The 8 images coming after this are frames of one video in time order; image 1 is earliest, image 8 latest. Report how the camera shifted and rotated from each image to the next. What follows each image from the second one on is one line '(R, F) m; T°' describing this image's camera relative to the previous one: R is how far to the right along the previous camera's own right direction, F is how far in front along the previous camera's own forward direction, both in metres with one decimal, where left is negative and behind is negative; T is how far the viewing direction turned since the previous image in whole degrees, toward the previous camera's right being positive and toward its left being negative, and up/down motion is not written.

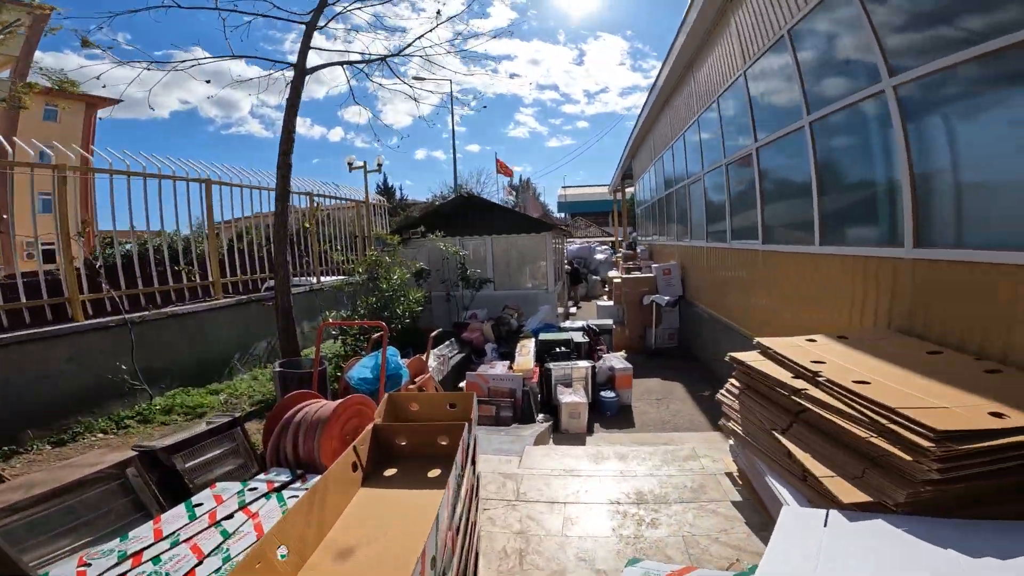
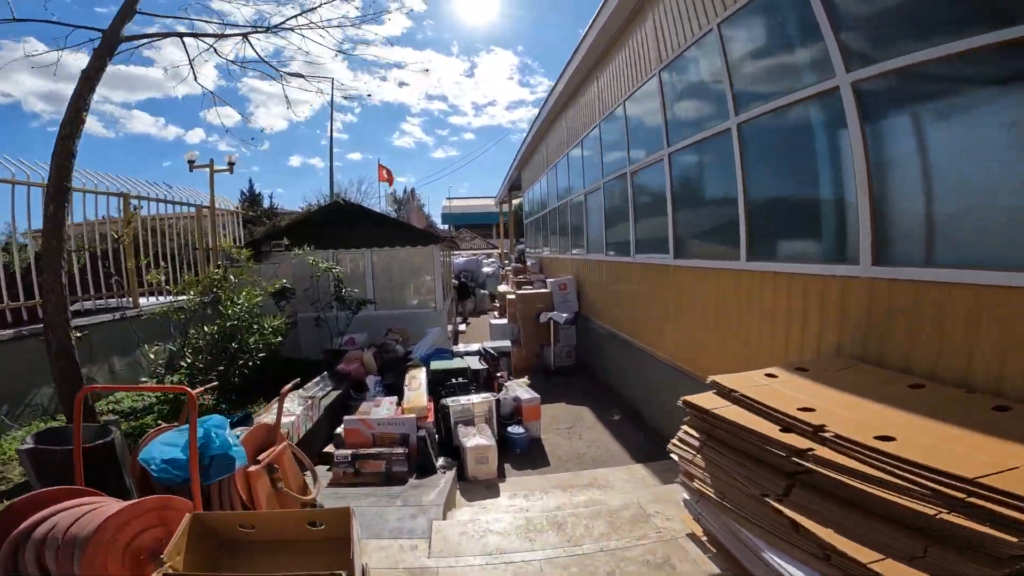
(-0.1, +1.0) m; +14°
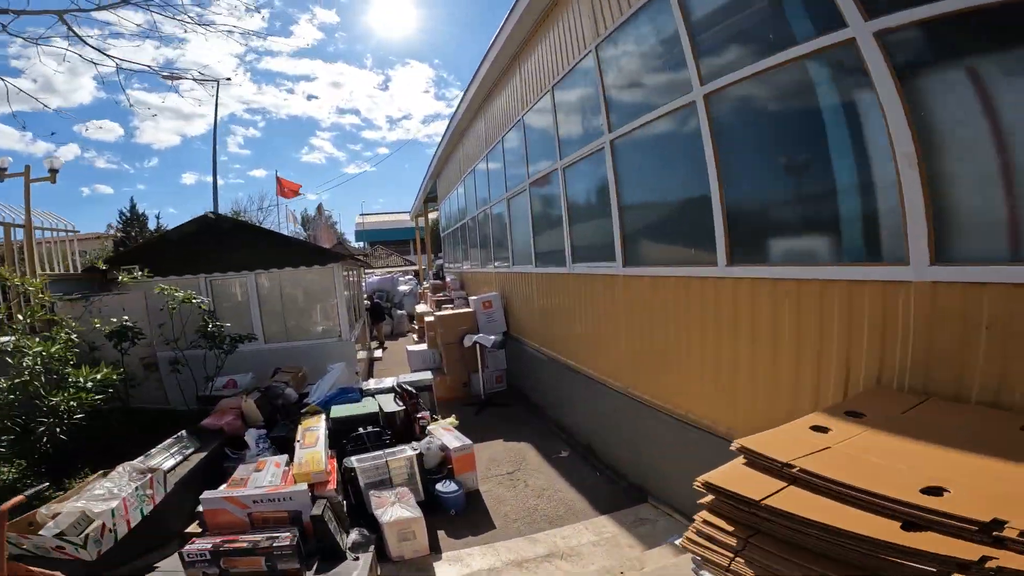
(0.0, +1.0) m; +9°
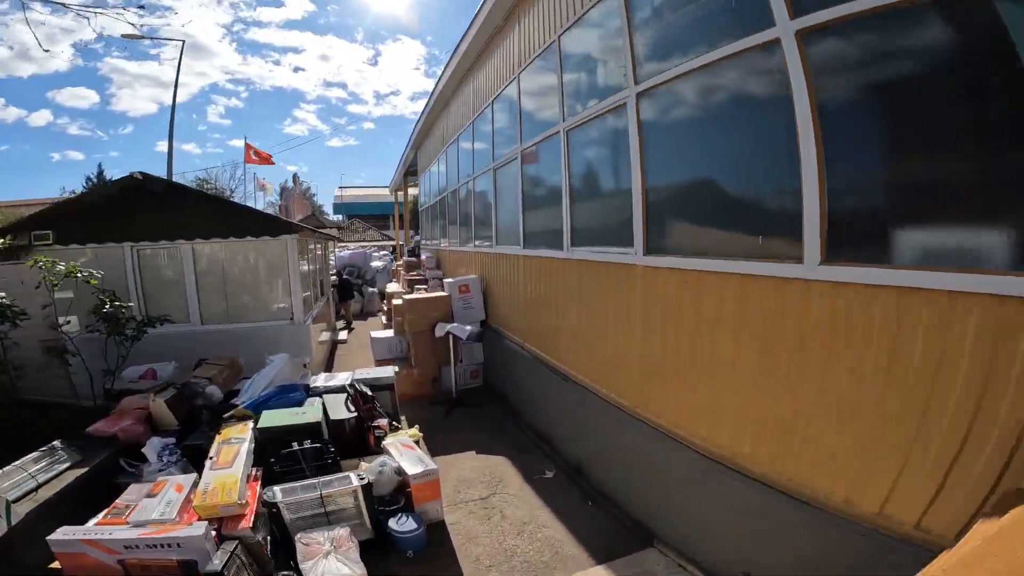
(0.0, +1.0) m; +2°
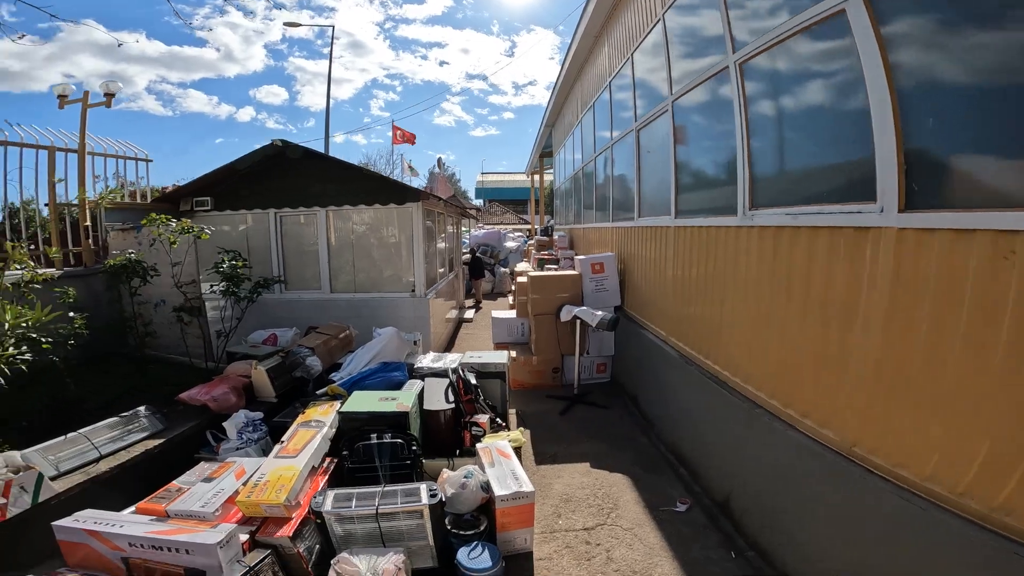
(+0.1, +0.9) m; -15°
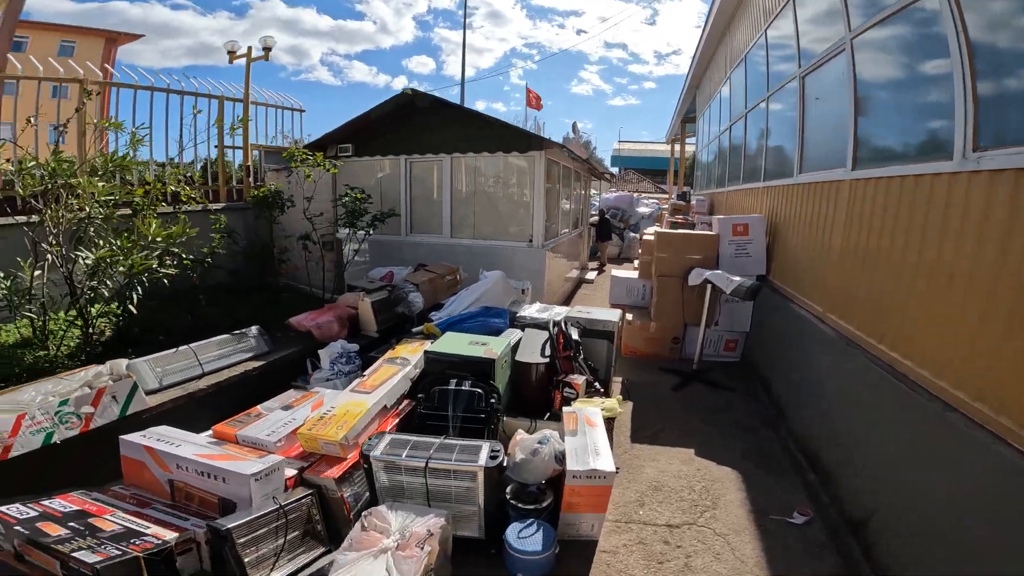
(+0.3, +0.5) m; -15°
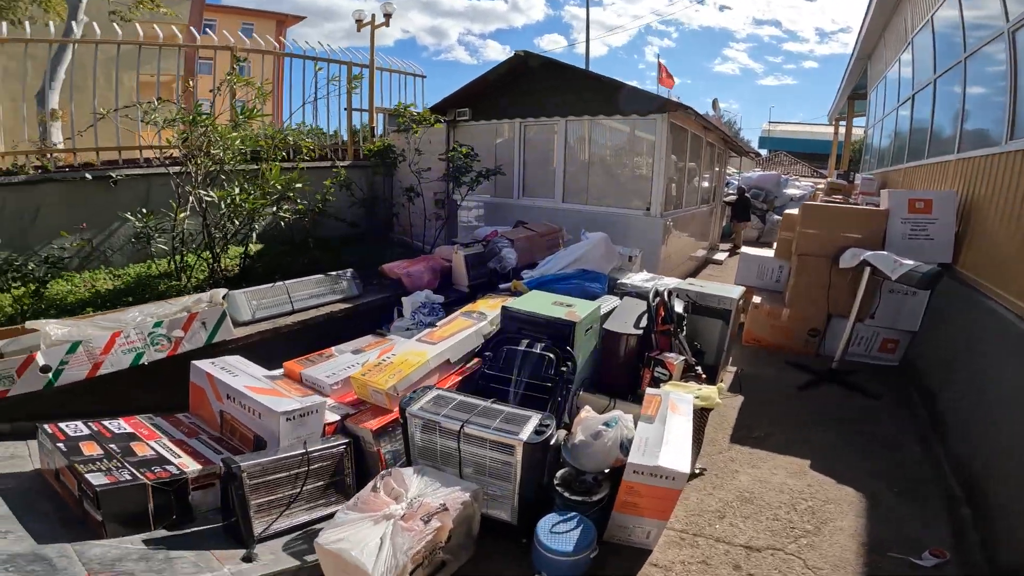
(+0.3, +0.4) m; -15°
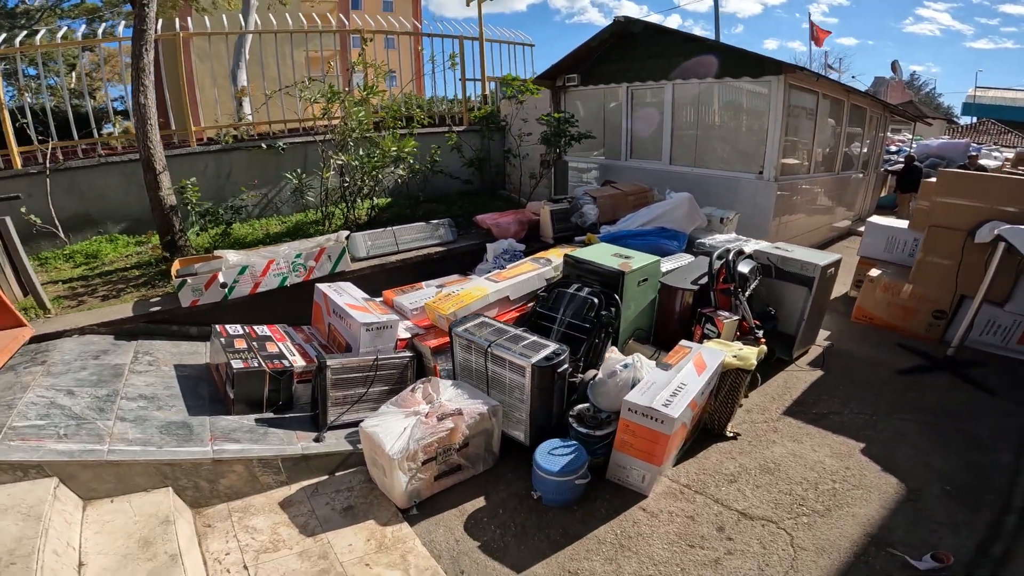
(+0.5, -0.2) m; -15°
